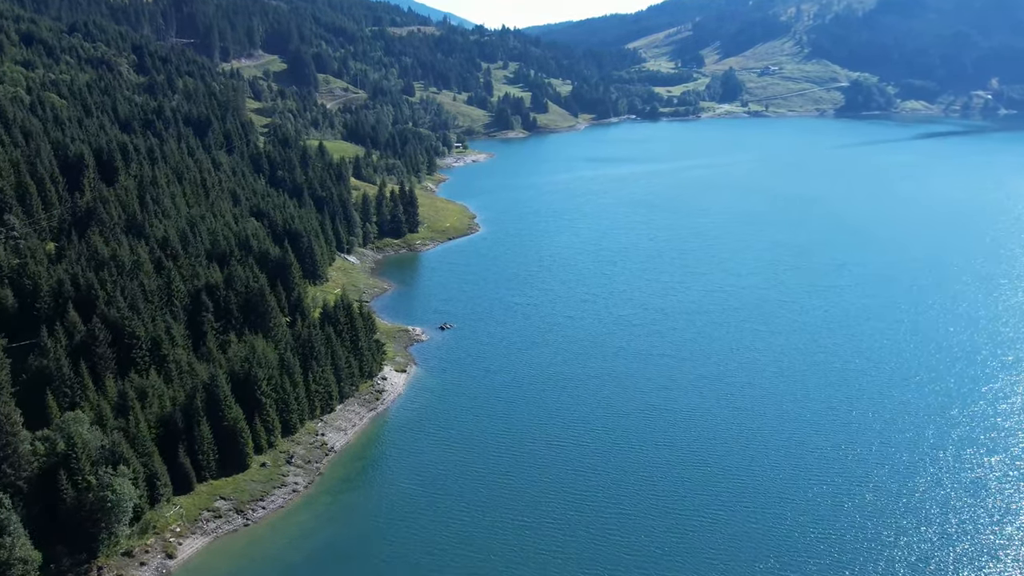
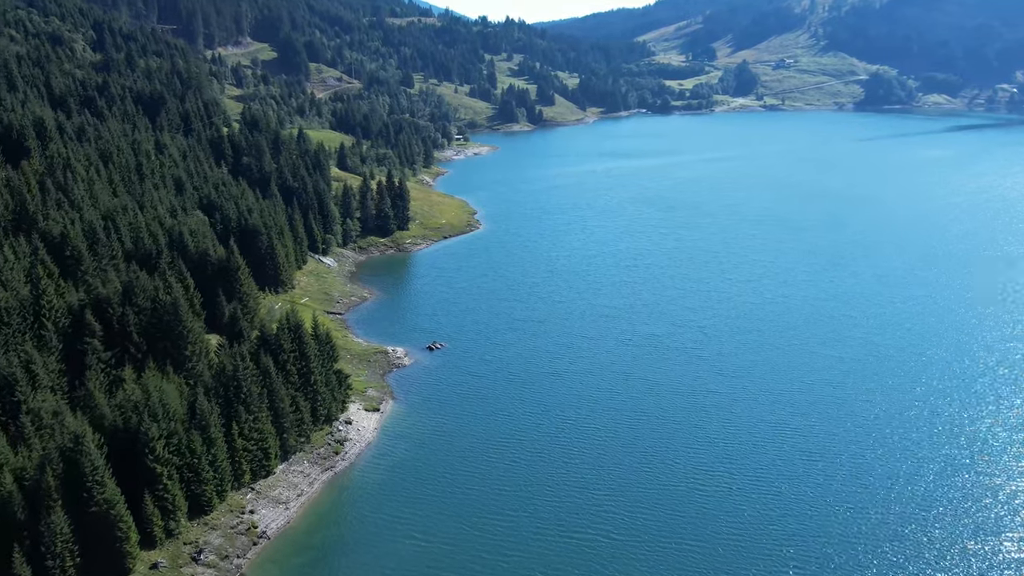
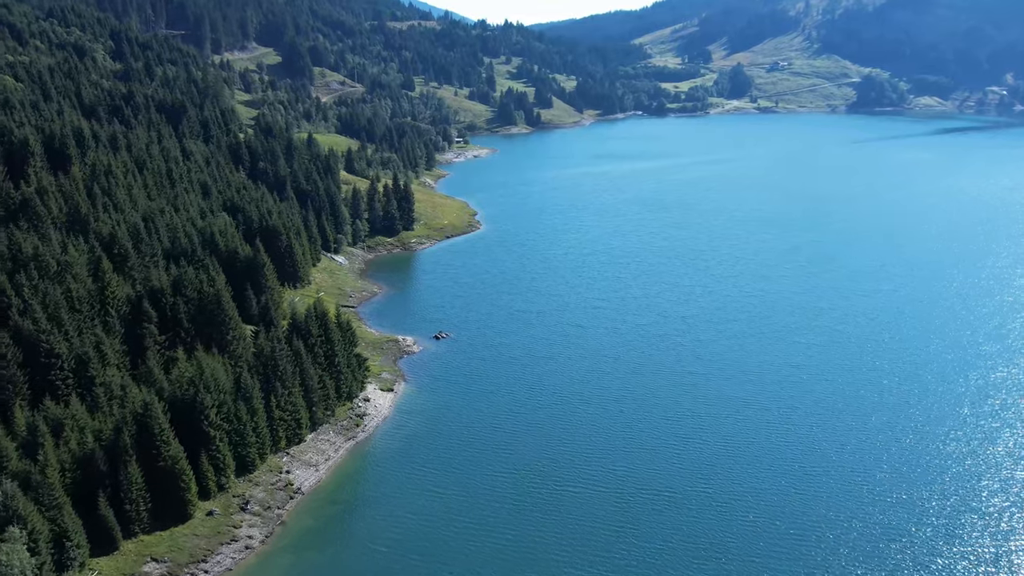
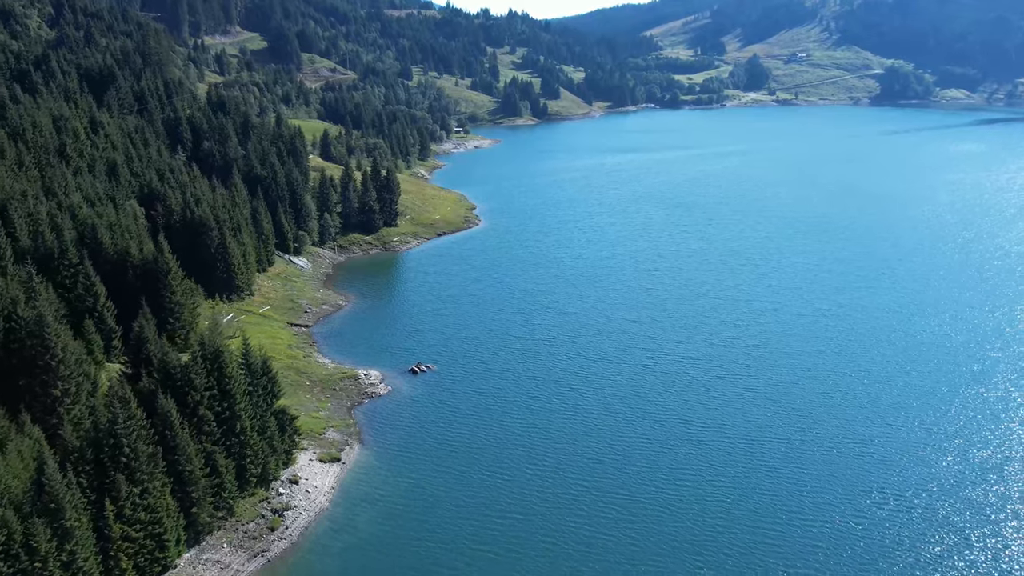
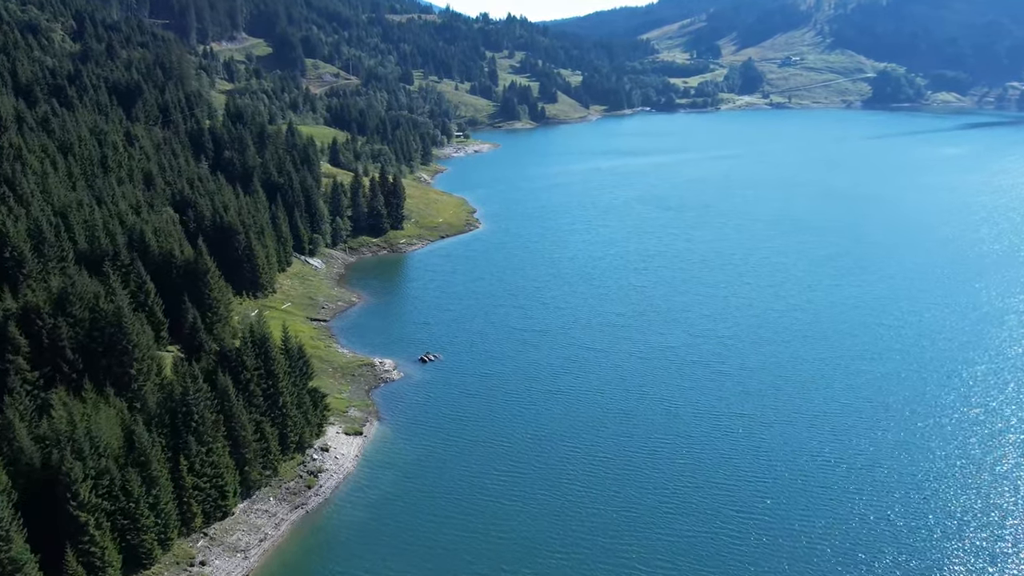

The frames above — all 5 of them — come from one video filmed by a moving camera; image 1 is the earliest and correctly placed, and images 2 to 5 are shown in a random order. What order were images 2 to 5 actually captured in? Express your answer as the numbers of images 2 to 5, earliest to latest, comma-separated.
3, 2, 5, 4
